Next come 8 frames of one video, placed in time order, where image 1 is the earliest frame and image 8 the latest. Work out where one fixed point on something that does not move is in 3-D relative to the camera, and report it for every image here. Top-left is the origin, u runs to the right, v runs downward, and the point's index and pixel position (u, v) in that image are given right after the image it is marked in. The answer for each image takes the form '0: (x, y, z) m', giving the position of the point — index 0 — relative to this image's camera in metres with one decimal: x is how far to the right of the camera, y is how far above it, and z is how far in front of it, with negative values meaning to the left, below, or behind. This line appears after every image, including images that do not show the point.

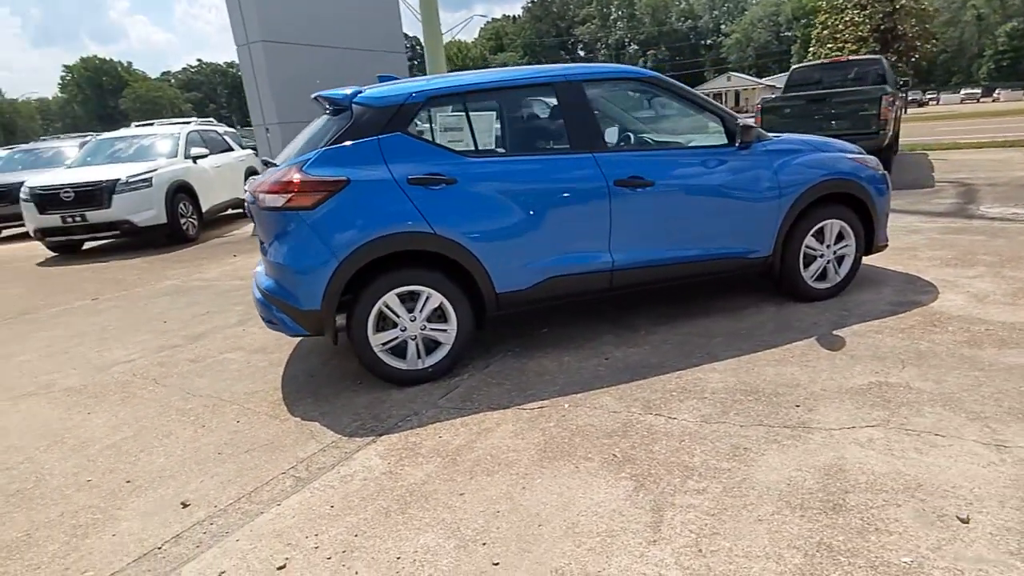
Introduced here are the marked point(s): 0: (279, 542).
0: (-0.9, -1.0, +2.6) m
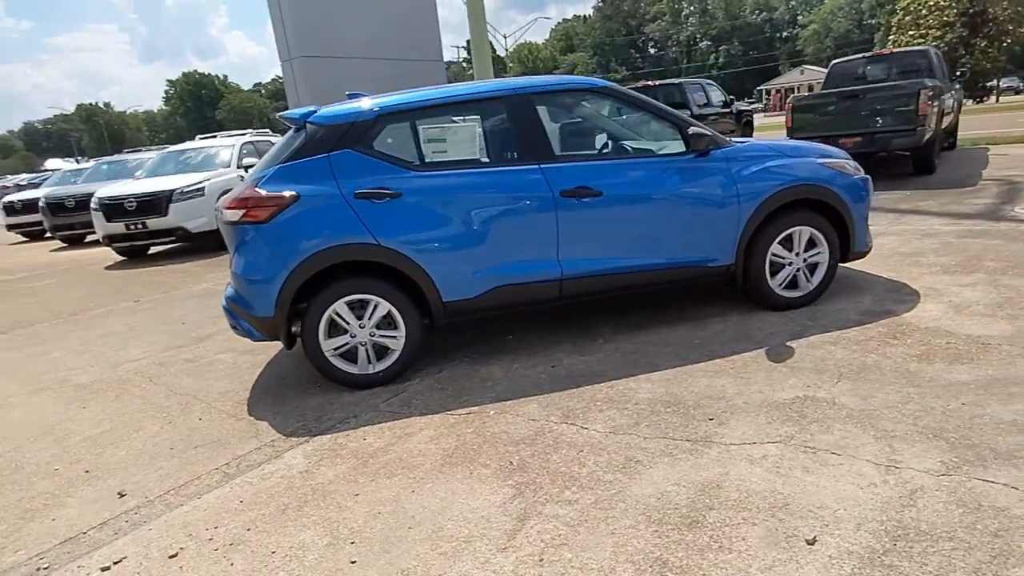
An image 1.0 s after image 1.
0: (-1.4, -1.1, +2.8) m
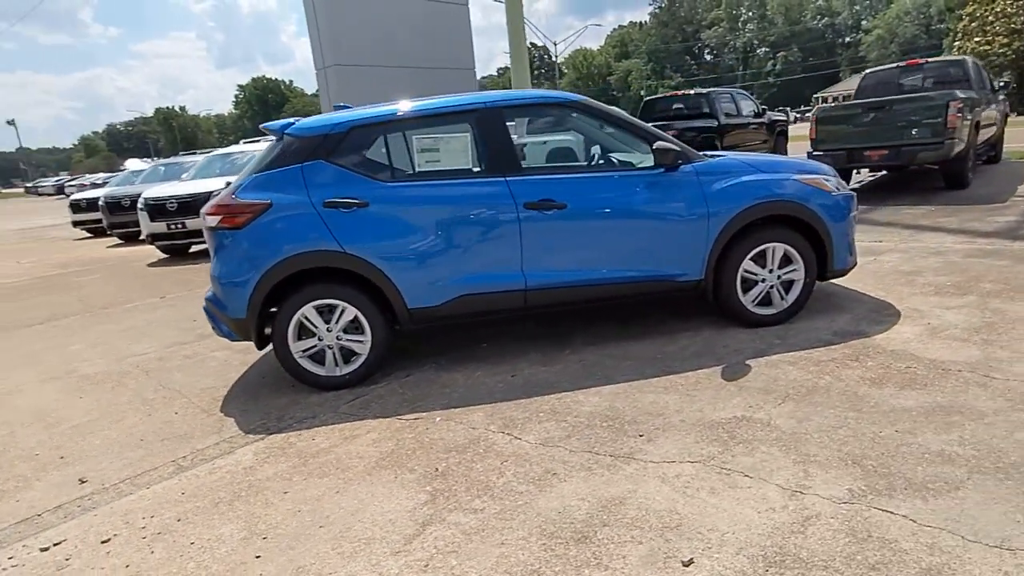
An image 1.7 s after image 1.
0: (-1.8, -1.1, +3.0) m
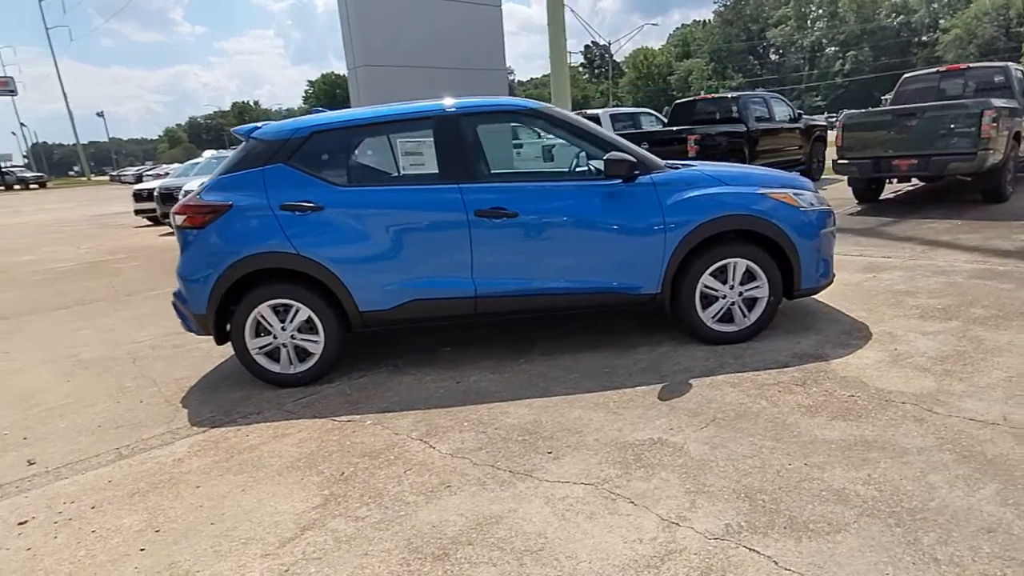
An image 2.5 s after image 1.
0: (-2.3, -1.0, +3.1) m
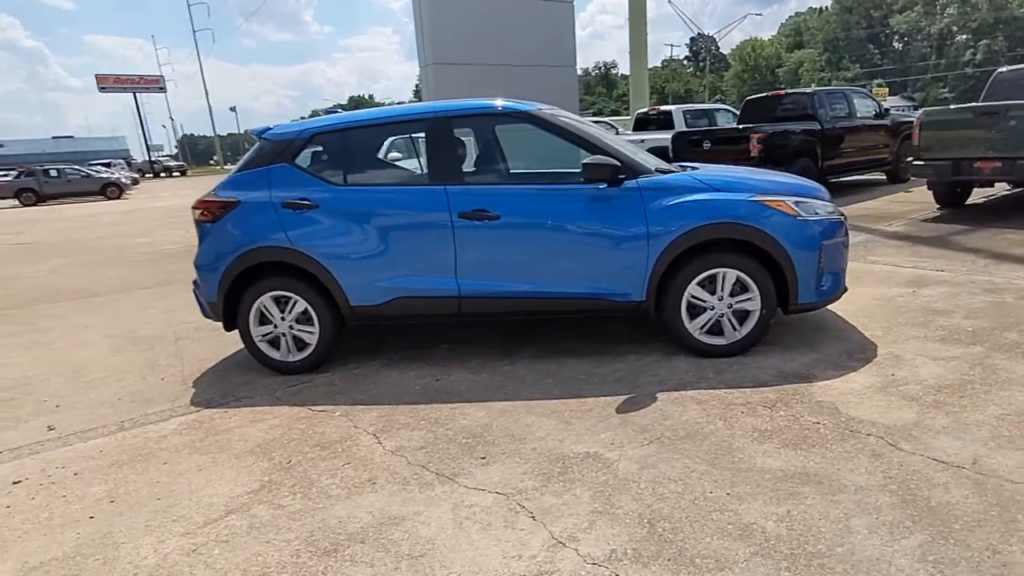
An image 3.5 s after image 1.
0: (-2.6, -1.0, +3.5) m
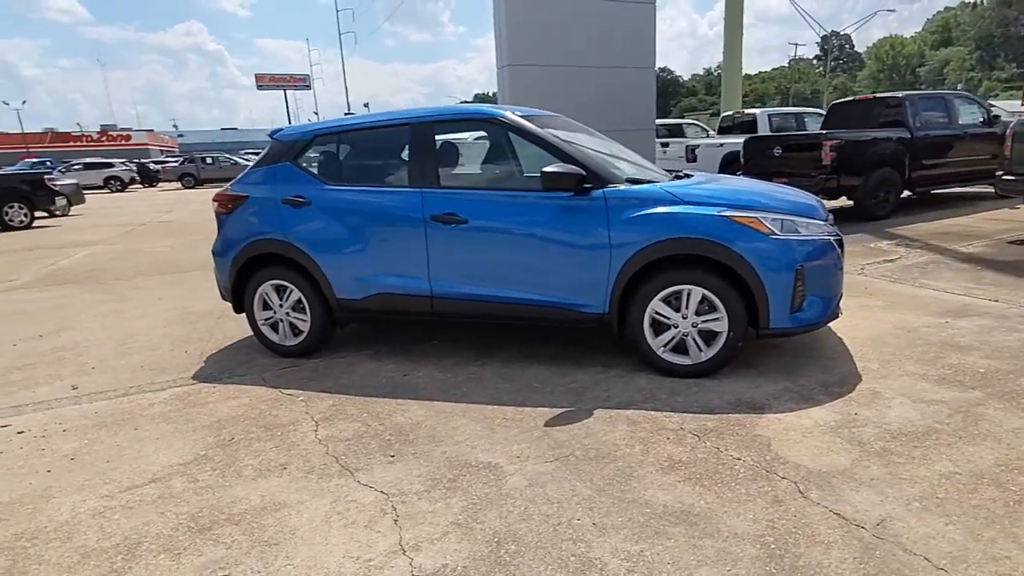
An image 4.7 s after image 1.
0: (-2.9, -0.8, +4.0) m
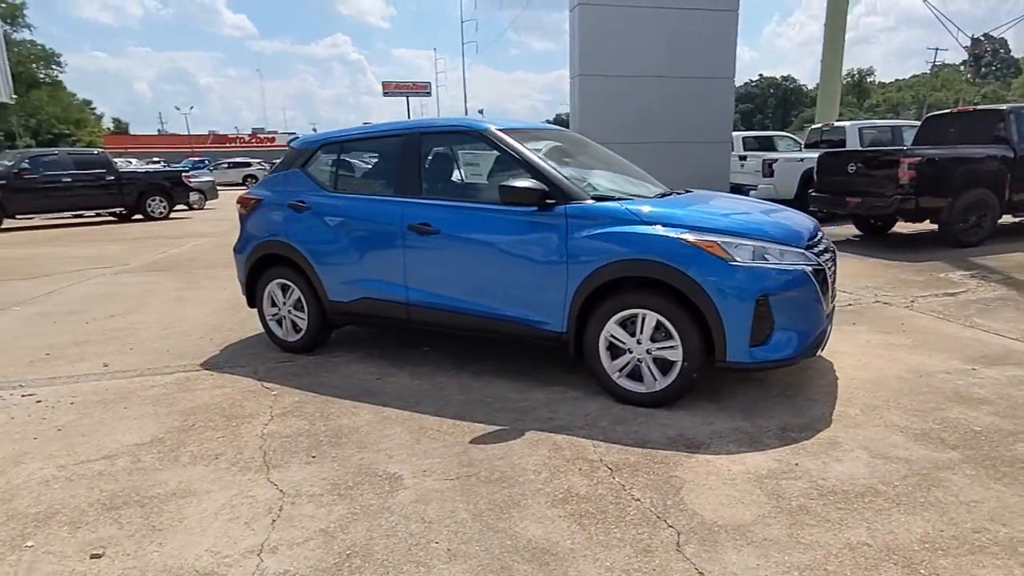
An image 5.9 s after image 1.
0: (-3.1, -0.7, +4.4) m
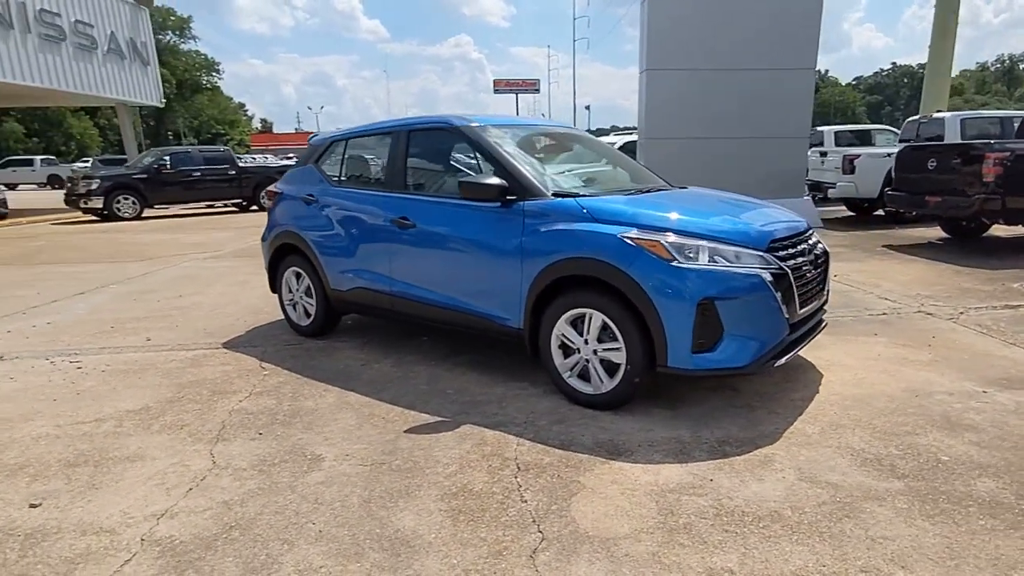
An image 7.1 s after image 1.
0: (-3.2, -0.6, +5.0) m
